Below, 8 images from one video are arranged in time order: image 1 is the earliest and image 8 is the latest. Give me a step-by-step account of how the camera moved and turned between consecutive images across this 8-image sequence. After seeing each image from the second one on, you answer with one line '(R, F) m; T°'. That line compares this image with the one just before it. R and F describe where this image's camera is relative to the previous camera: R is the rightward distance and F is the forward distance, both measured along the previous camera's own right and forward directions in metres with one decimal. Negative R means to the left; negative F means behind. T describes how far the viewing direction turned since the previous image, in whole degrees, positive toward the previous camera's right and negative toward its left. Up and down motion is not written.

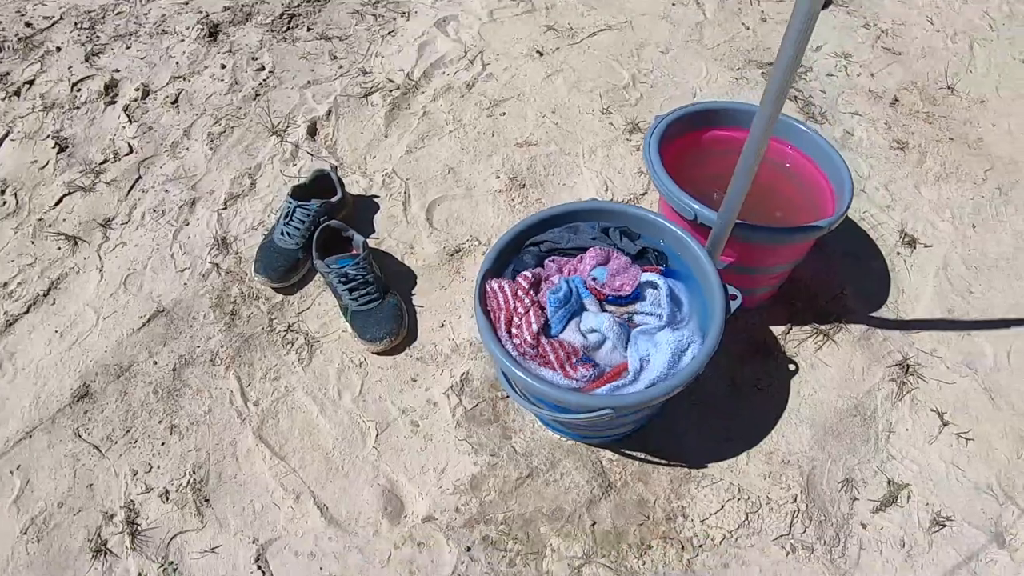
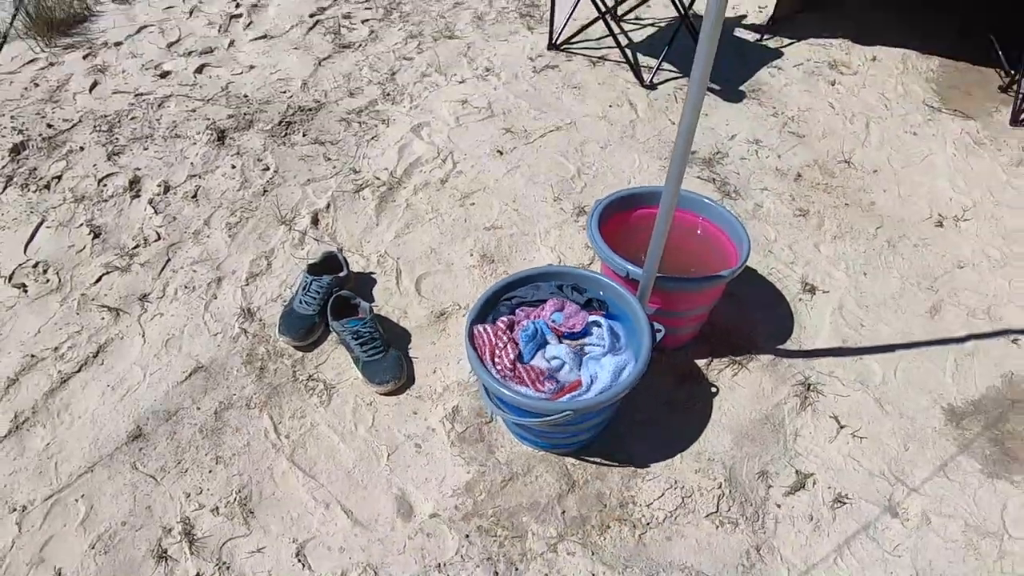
(0.0, -0.4) m; +1°
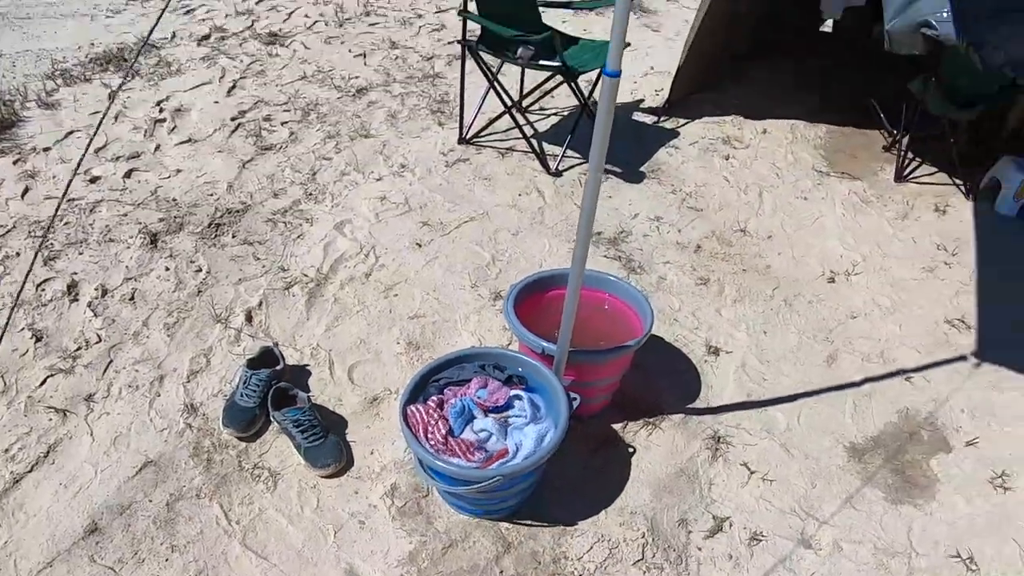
(0.0, -0.1) m; +3°
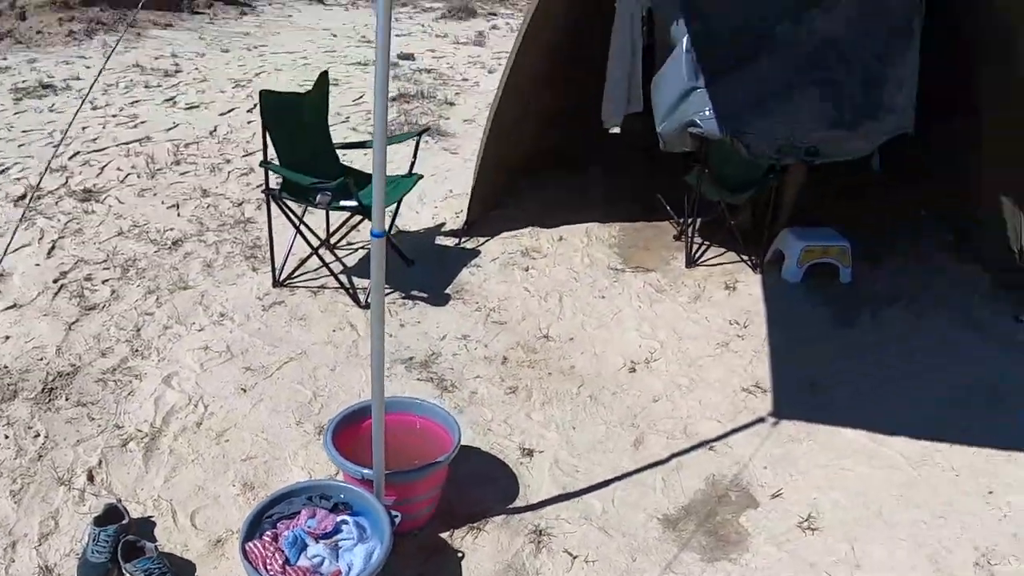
(0.0, -0.2) m; +7°
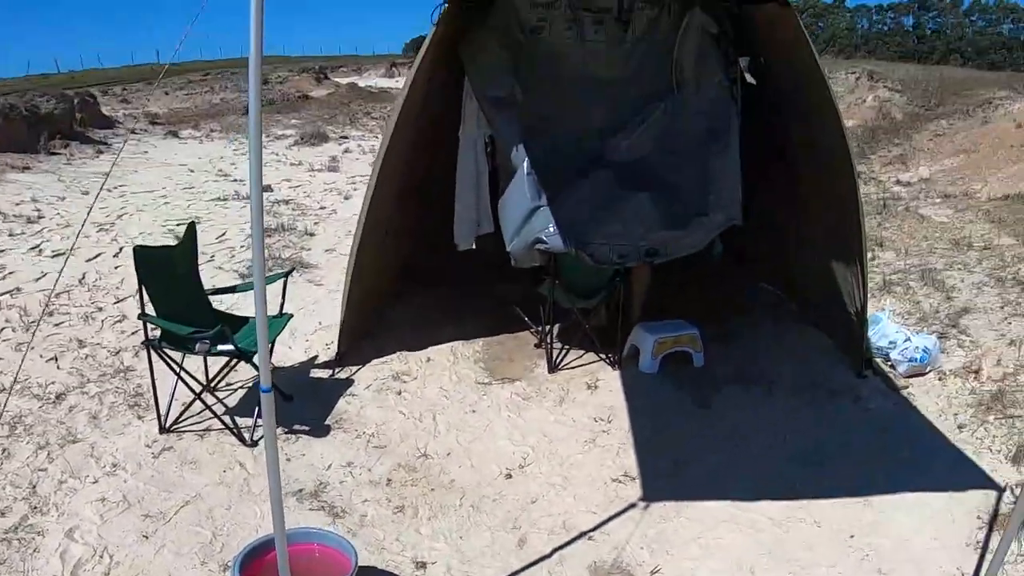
(0.0, -0.2) m; +5°
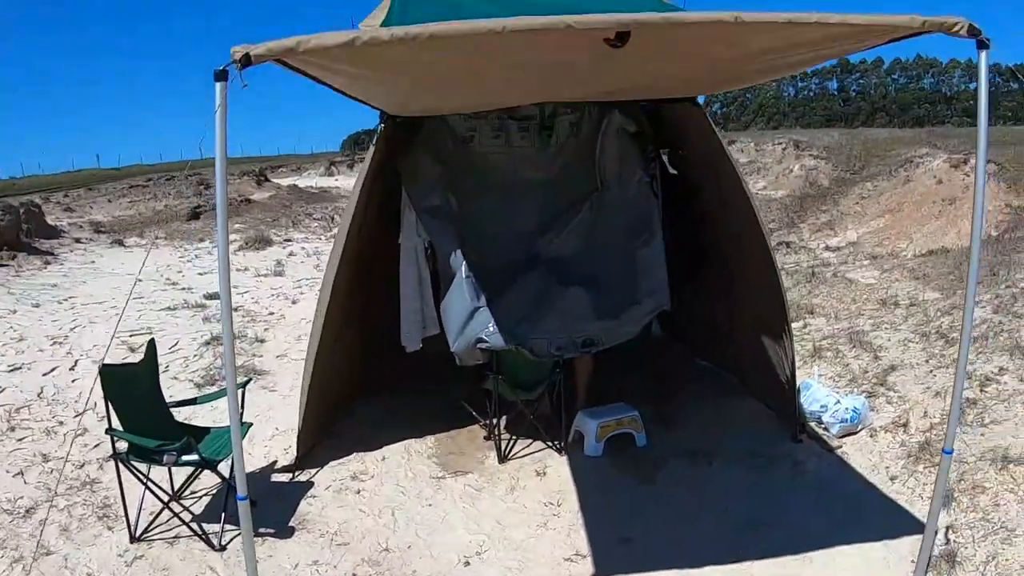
(0.0, -0.2) m; +2°
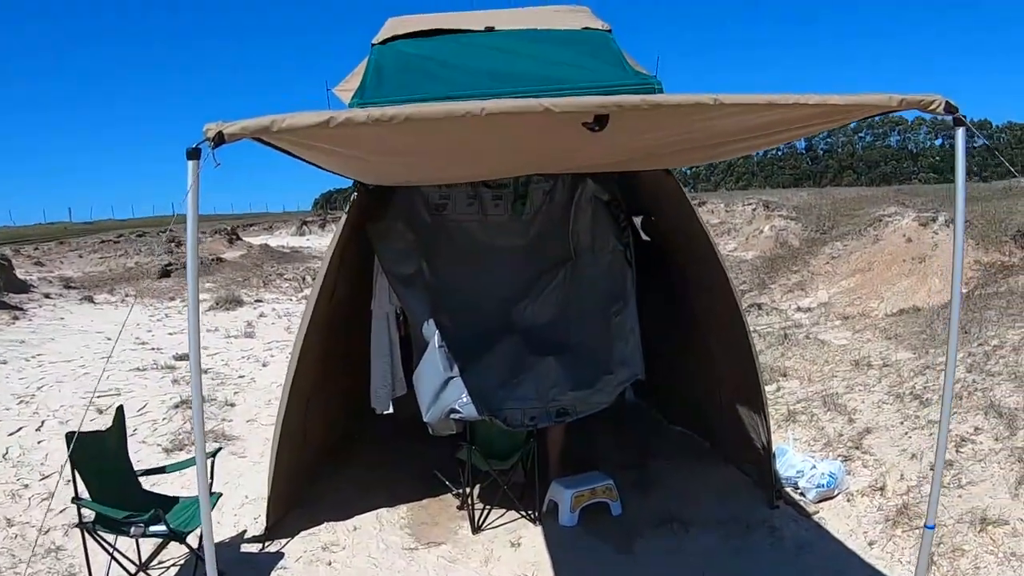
(0.0, 0.0) m; +1°
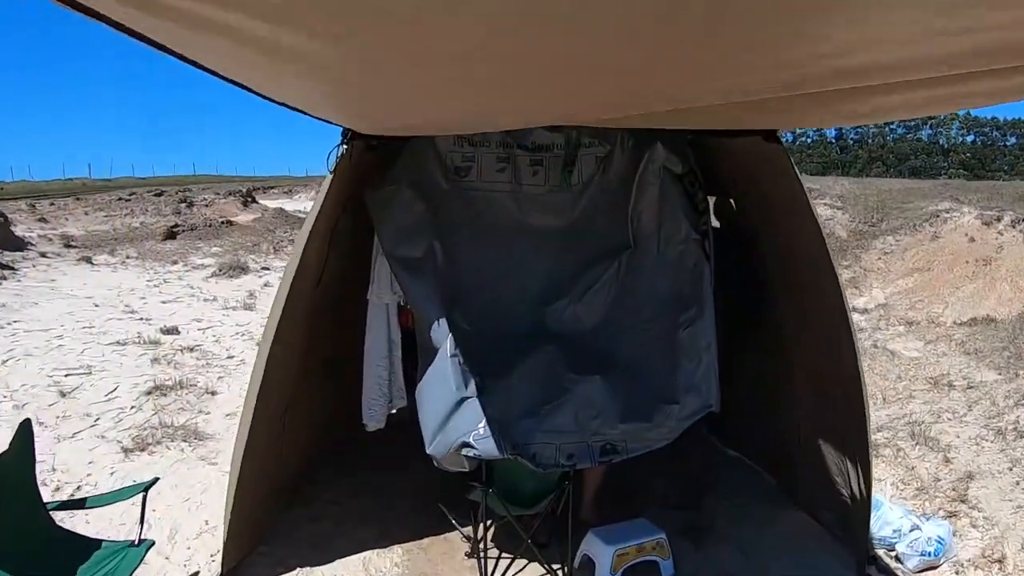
(0.0, +1.0) m; -1°
